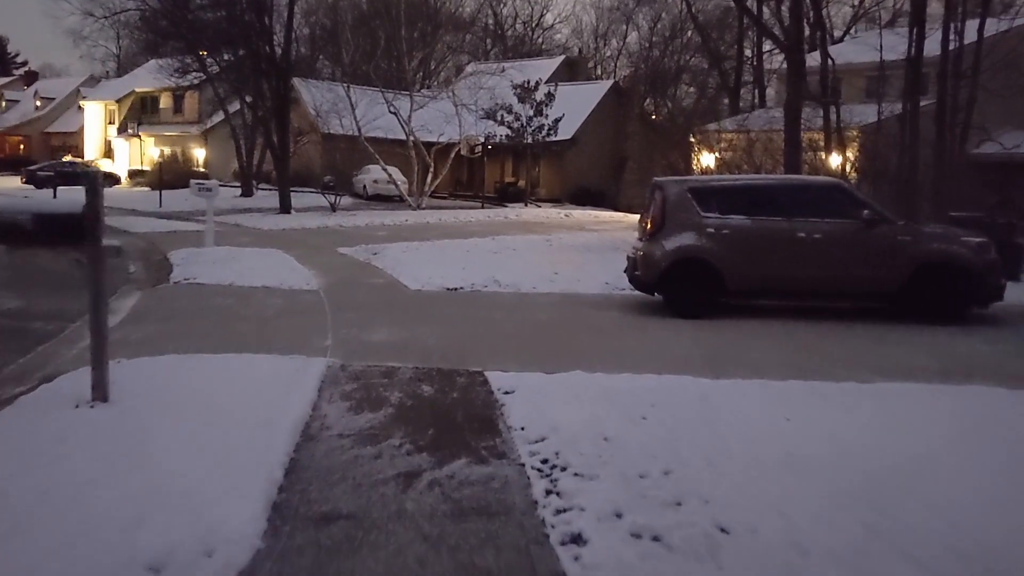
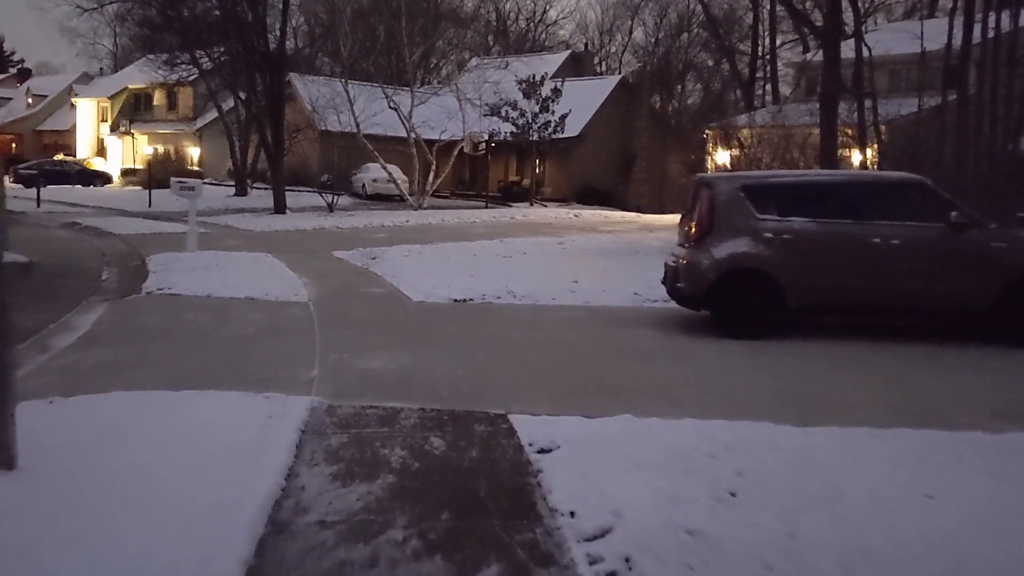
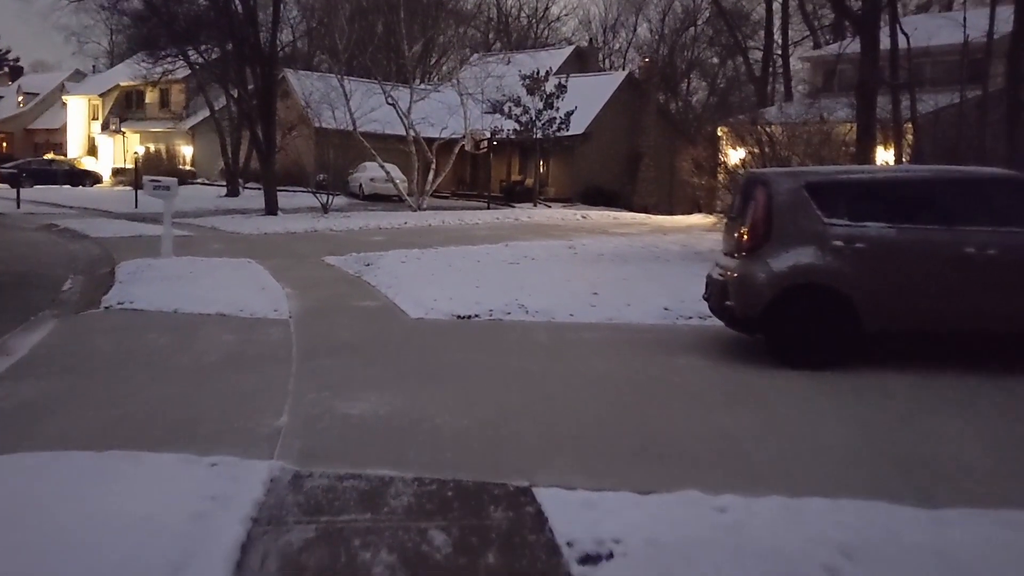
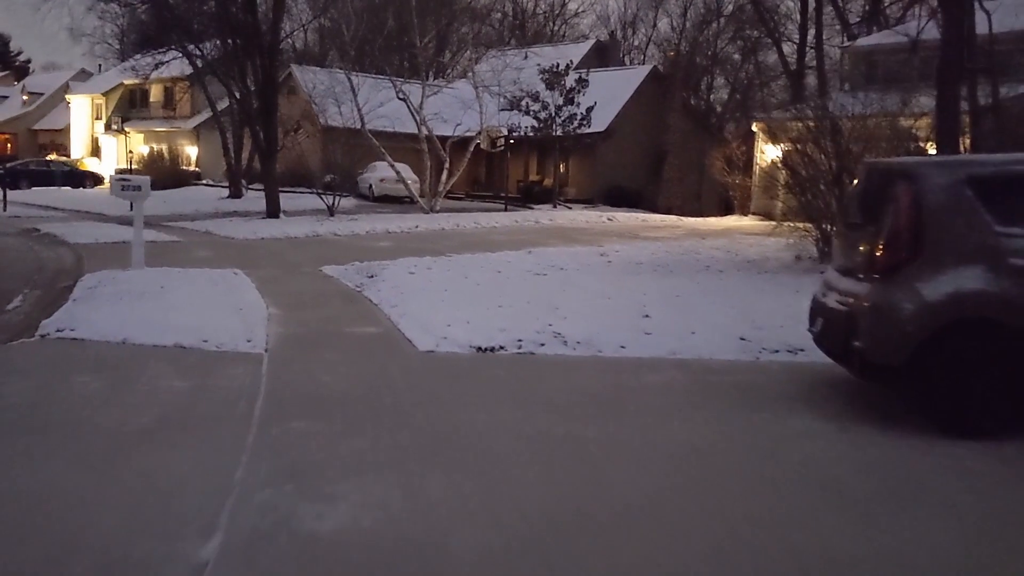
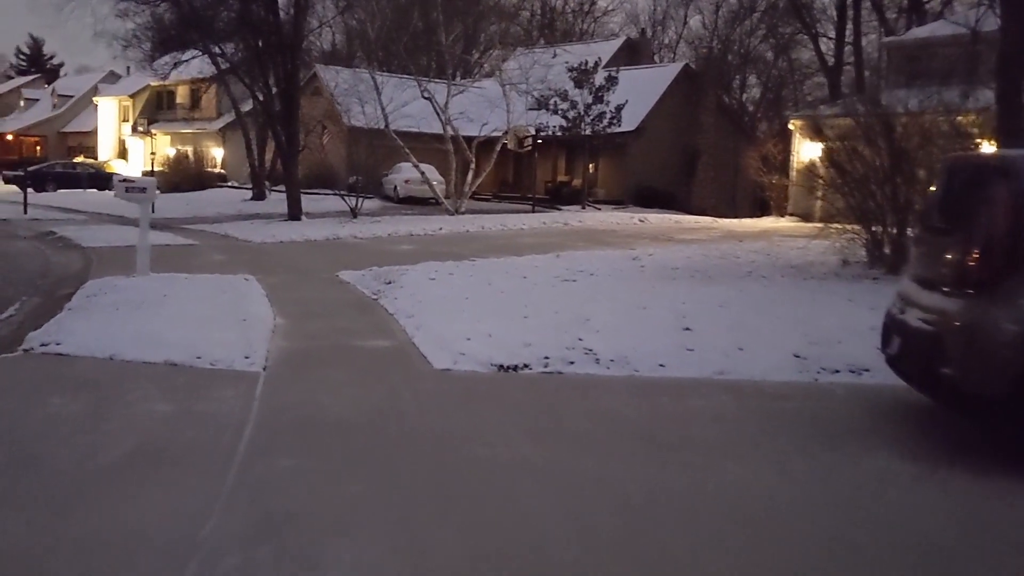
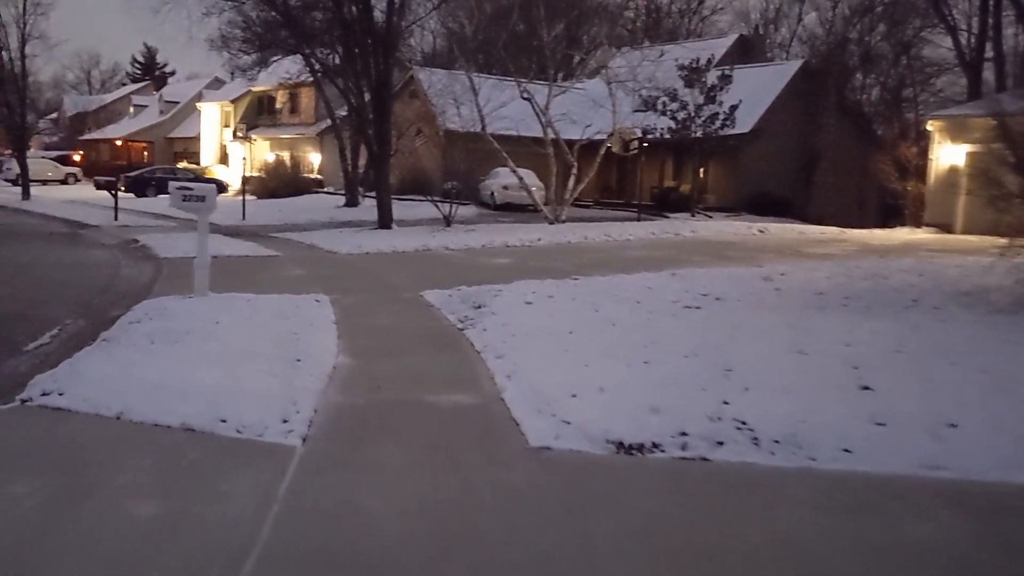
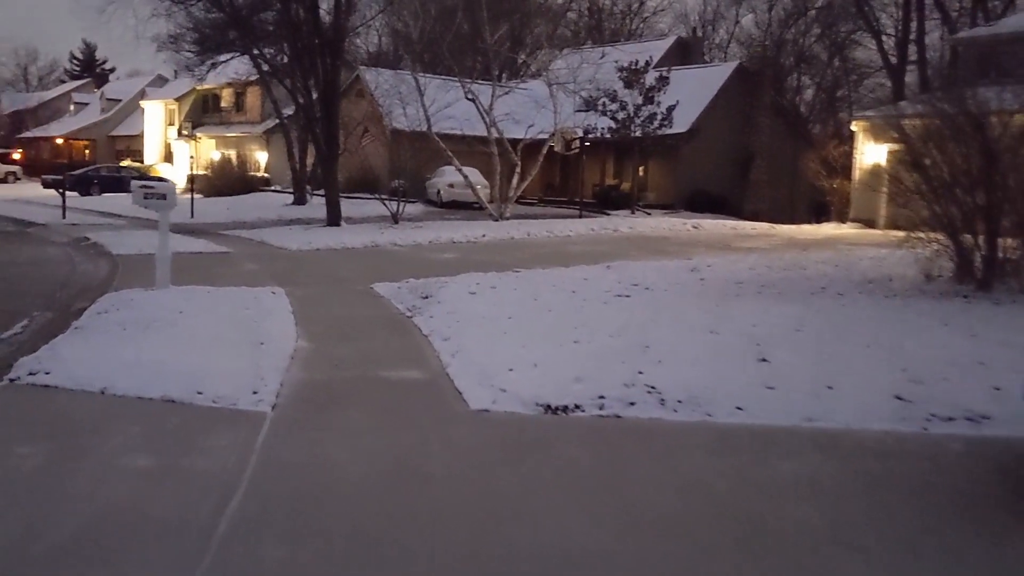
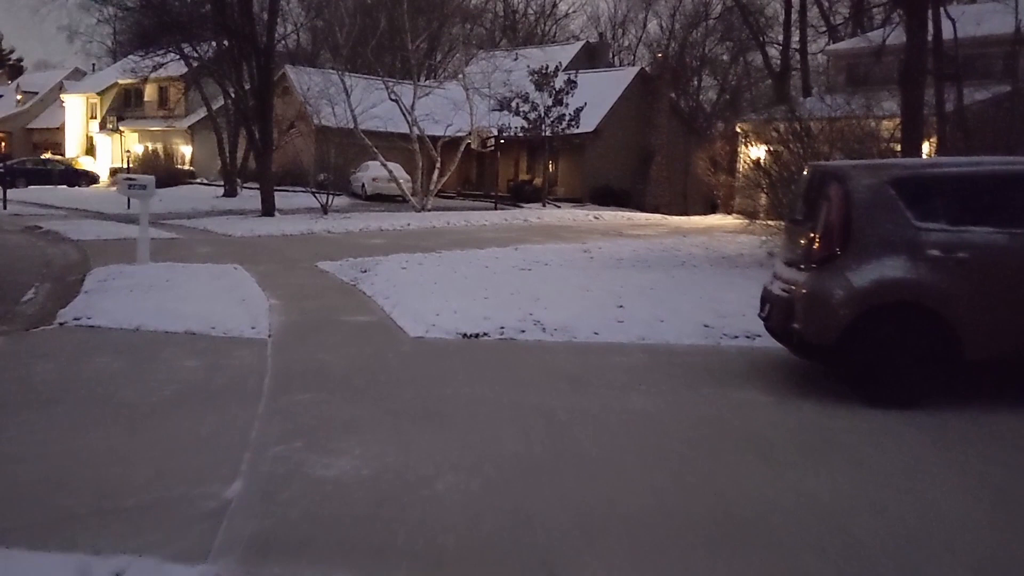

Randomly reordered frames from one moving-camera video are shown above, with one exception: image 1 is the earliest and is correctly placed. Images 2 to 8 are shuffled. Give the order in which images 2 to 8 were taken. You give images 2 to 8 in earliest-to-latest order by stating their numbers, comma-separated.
2, 3, 8, 4, 5, 7, 6
